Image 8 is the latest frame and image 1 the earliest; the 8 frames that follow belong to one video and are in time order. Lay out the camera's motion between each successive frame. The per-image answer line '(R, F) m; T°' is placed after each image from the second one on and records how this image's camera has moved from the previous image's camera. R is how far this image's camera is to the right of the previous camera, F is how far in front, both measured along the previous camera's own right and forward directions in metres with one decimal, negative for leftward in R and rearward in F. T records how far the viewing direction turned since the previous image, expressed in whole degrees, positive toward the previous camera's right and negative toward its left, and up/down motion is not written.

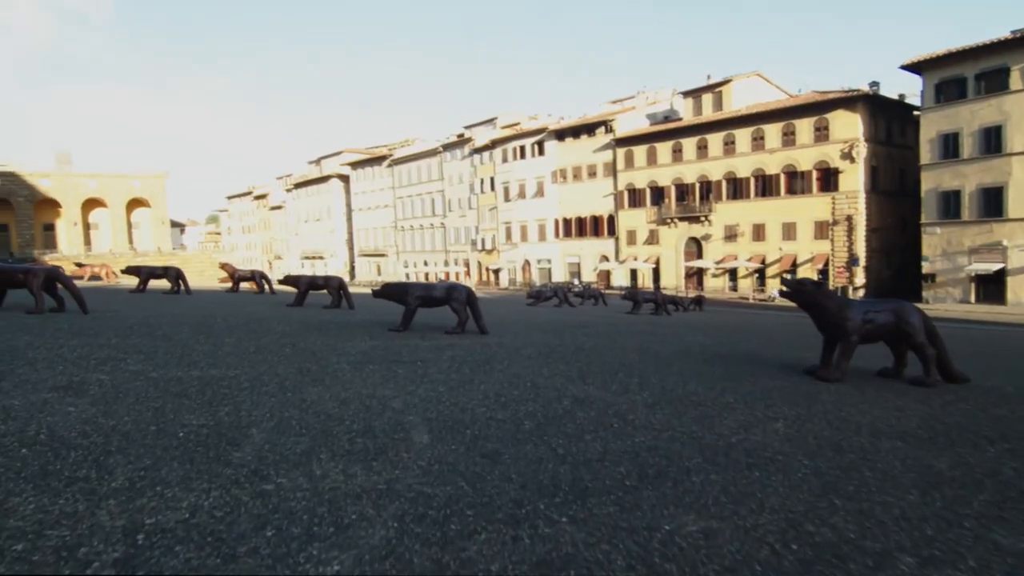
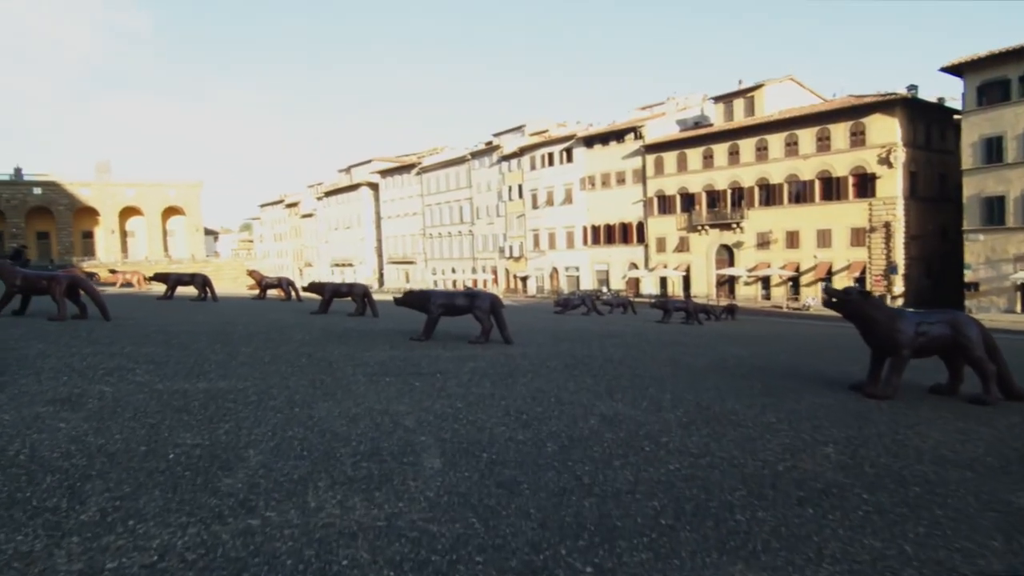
(+0.1, +0.6) m; -2°
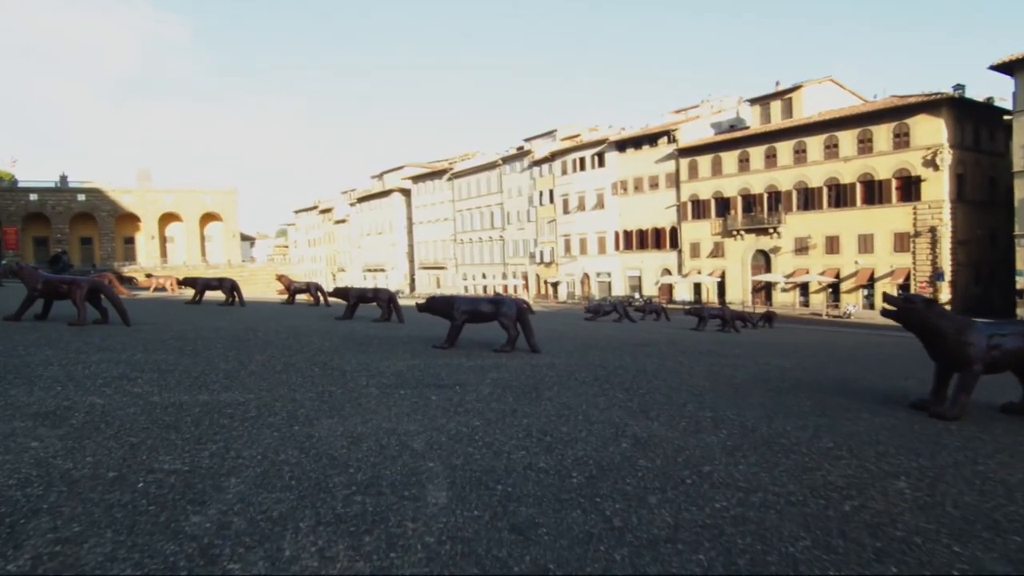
(+0.1, +0.8) m; -3°
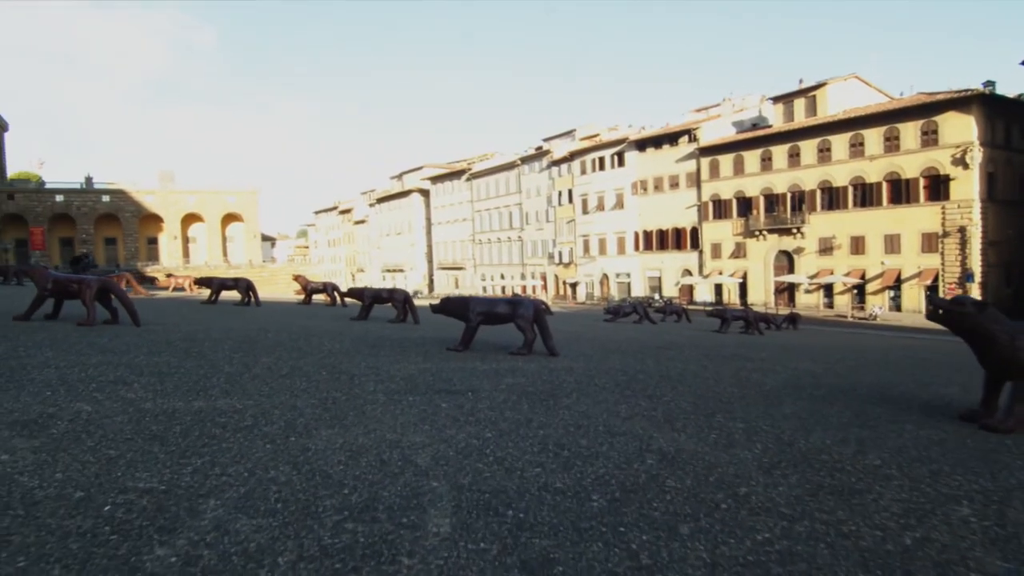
(0.0, +0.6) m; -2°
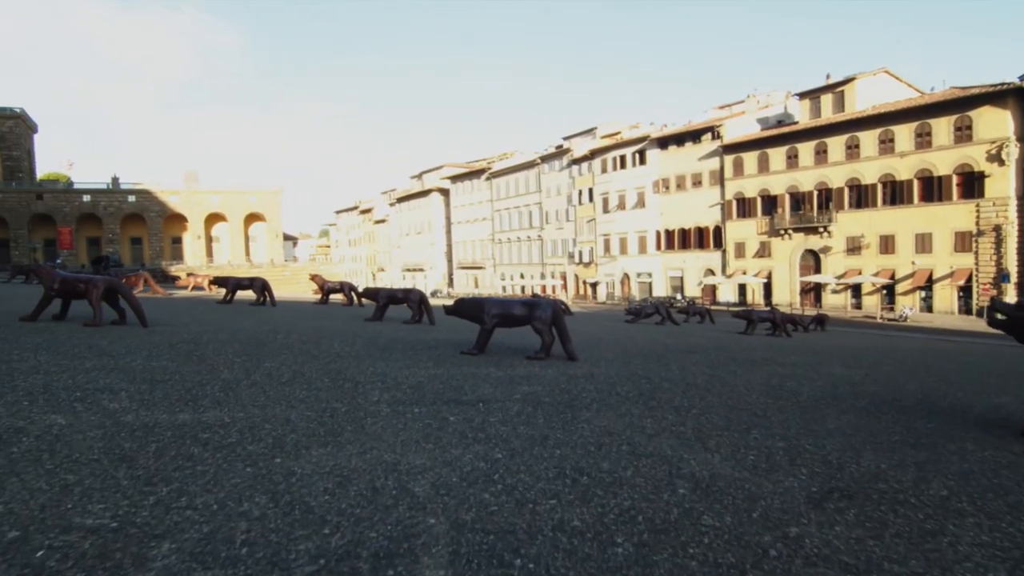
(+0.1, +0.8) m; -2°
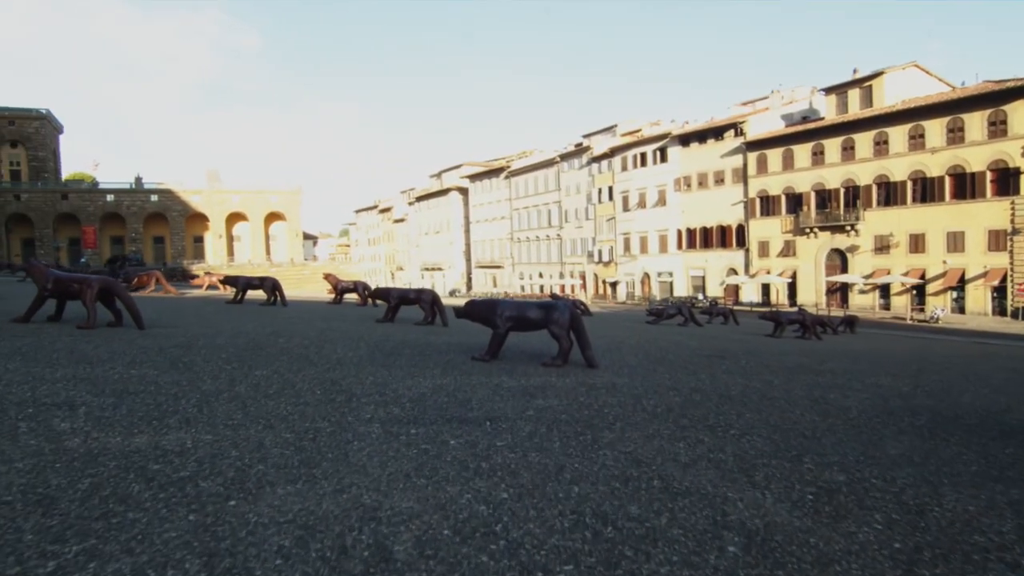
(+0.1, +1.1) m; -2°
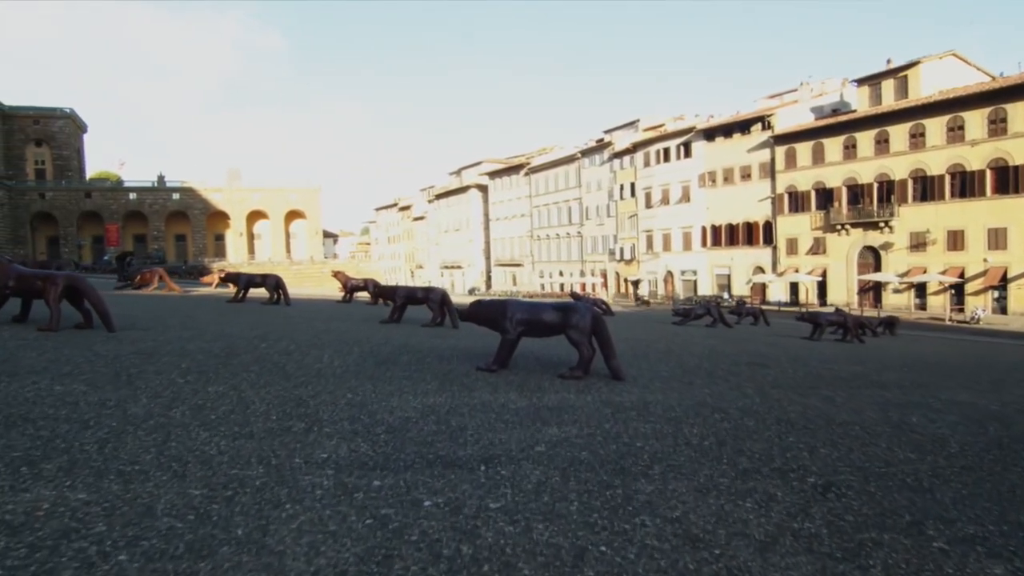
(+0.2, +2.0) m; -2°
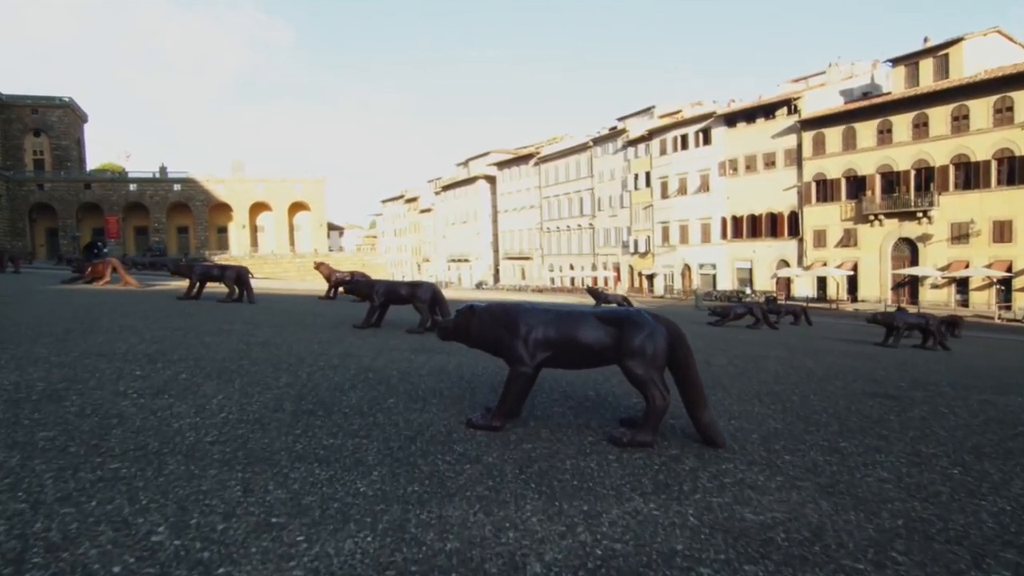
(-0.1, +5.0) m; -1°
